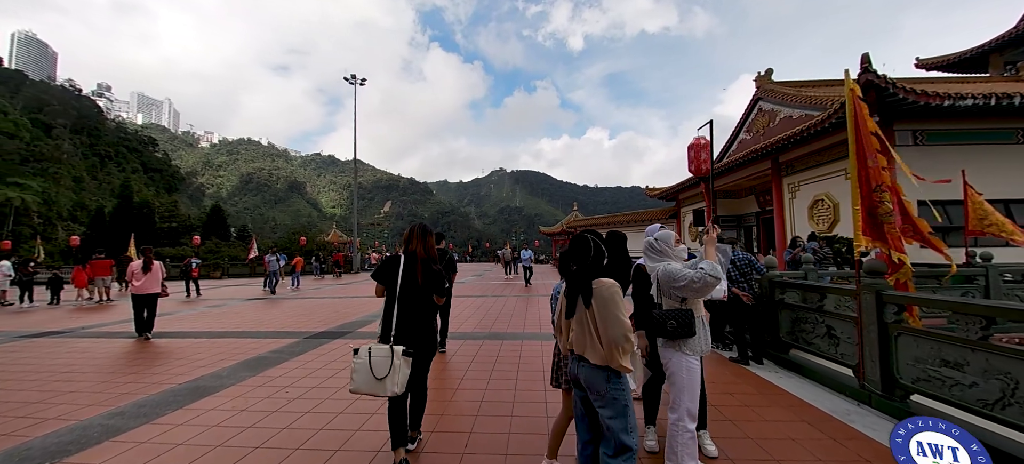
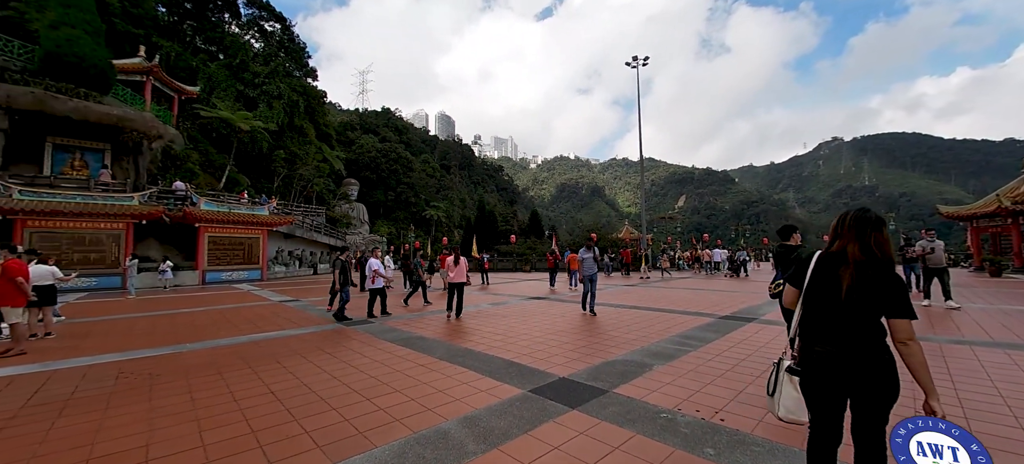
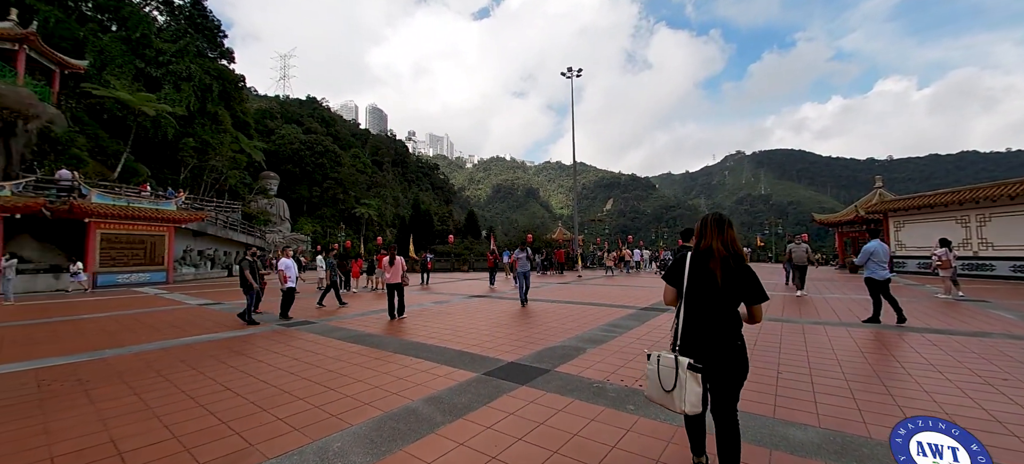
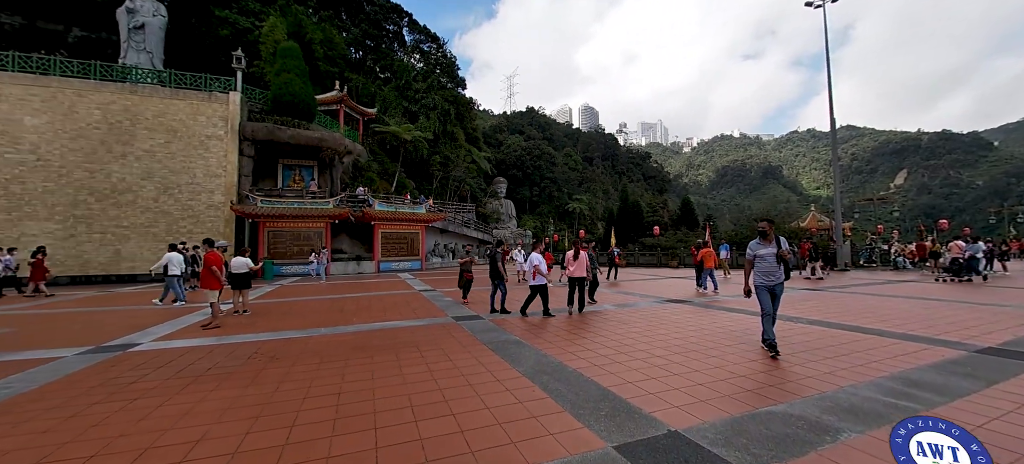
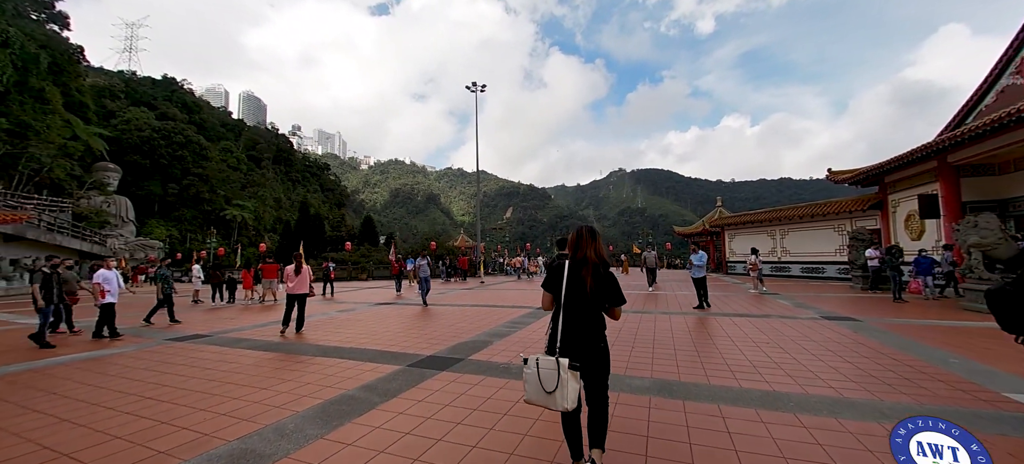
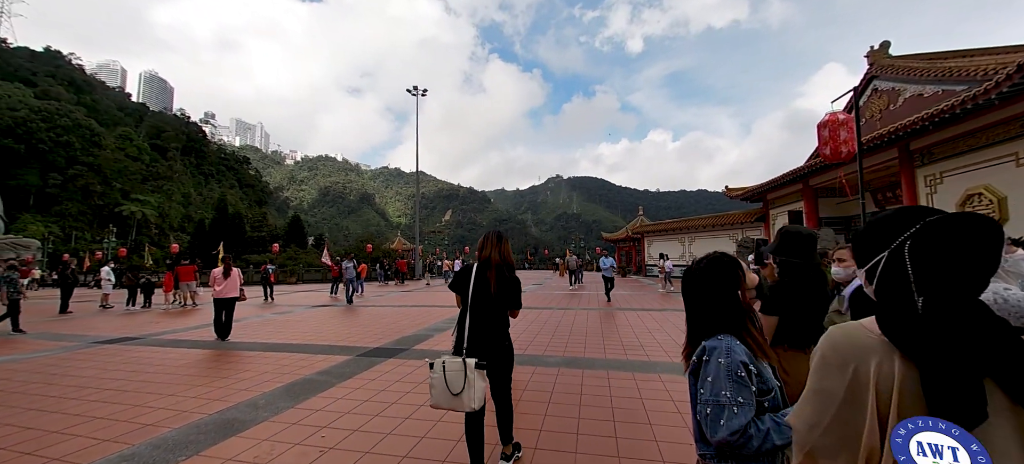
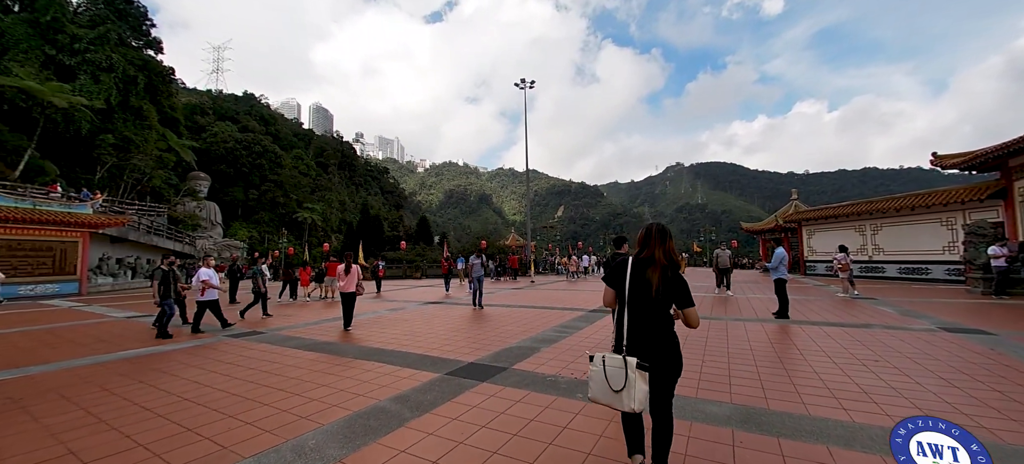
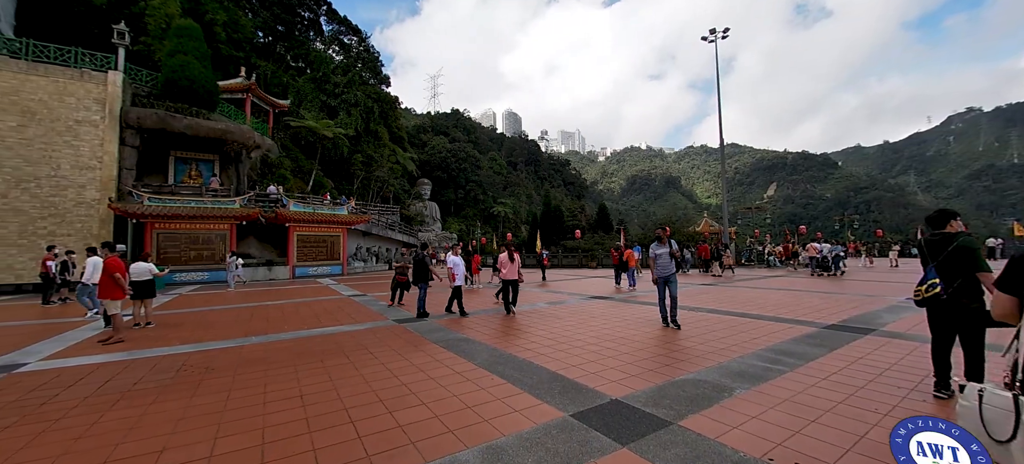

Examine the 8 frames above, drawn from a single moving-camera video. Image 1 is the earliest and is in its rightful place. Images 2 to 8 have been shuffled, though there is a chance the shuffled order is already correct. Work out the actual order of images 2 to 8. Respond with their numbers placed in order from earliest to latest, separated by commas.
6, 5, 7, 3, 2, 8, 4
